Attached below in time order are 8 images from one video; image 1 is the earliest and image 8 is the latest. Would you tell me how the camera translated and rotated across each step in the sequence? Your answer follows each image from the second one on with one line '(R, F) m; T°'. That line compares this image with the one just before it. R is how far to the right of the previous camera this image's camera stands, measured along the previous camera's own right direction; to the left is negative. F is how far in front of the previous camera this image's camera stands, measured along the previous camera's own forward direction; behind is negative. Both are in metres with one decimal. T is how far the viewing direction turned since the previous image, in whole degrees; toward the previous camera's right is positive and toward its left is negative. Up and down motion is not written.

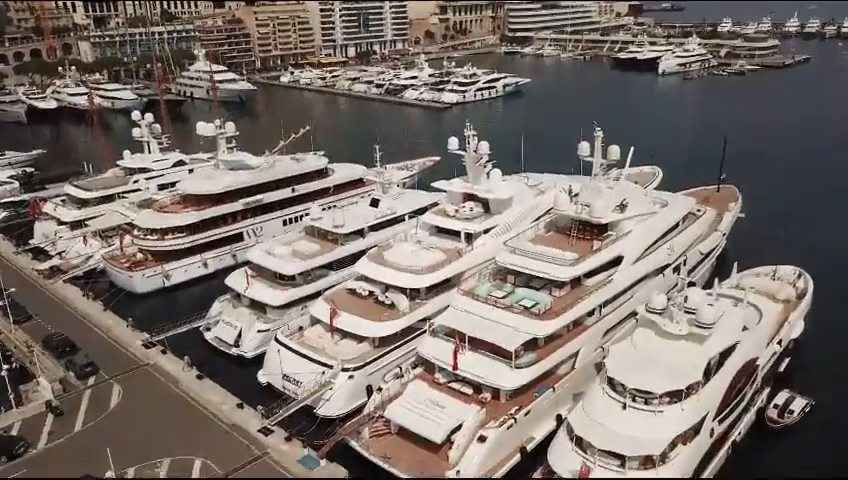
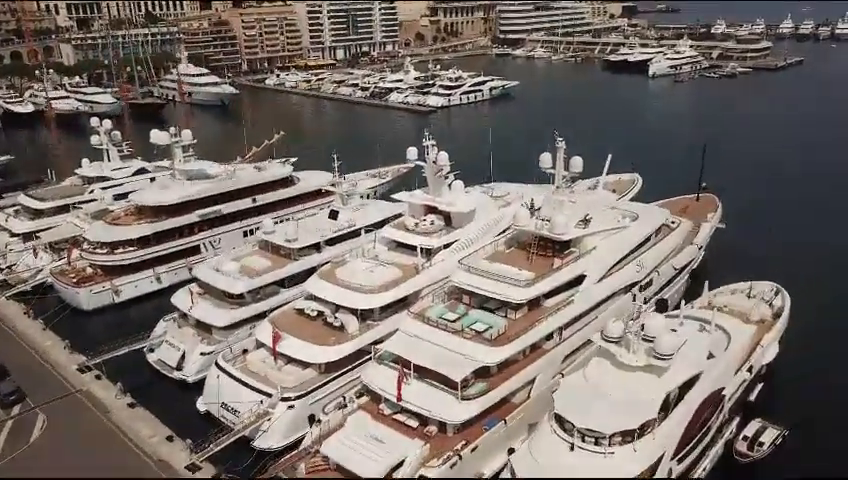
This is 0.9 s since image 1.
(+1.4, +1.4) m; 0°
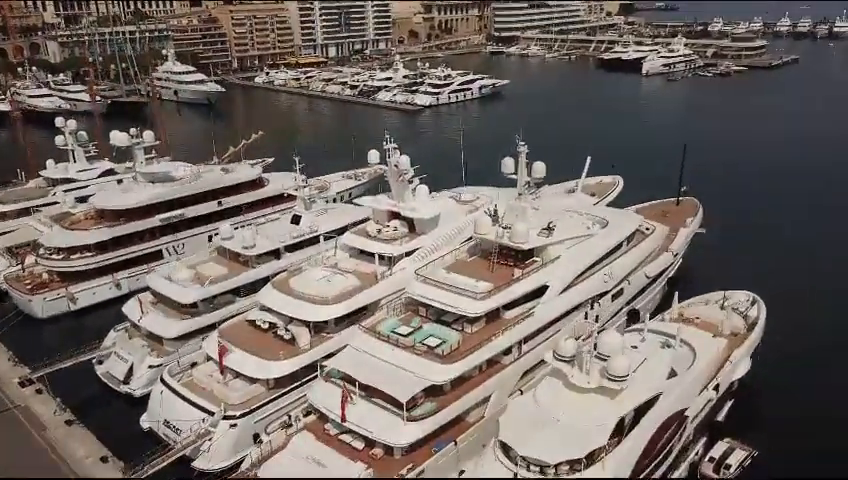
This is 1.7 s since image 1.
(+1.3, +1.0) m; 0°
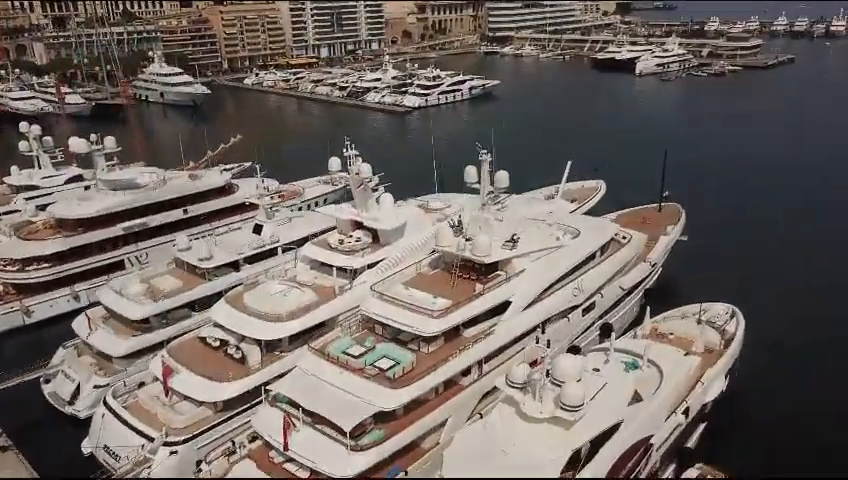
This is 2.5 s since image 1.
(+1.2, +1.1) m; 0°
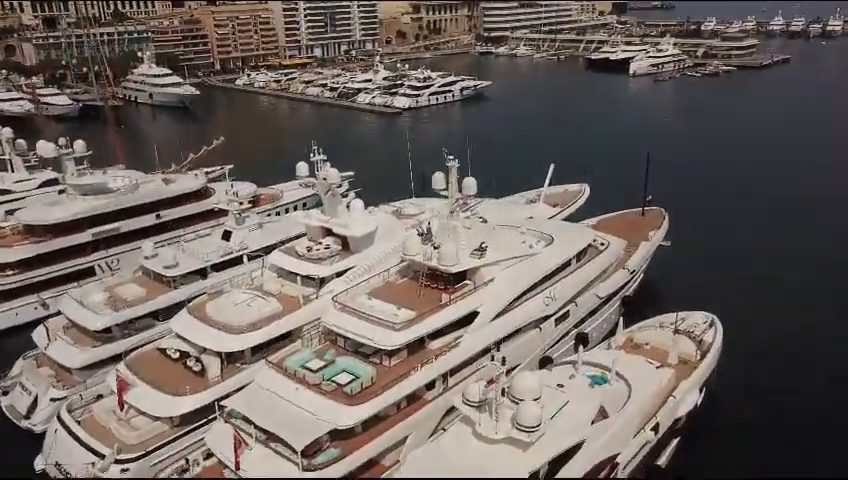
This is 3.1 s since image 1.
(+0.9, +0.6) m; 0°
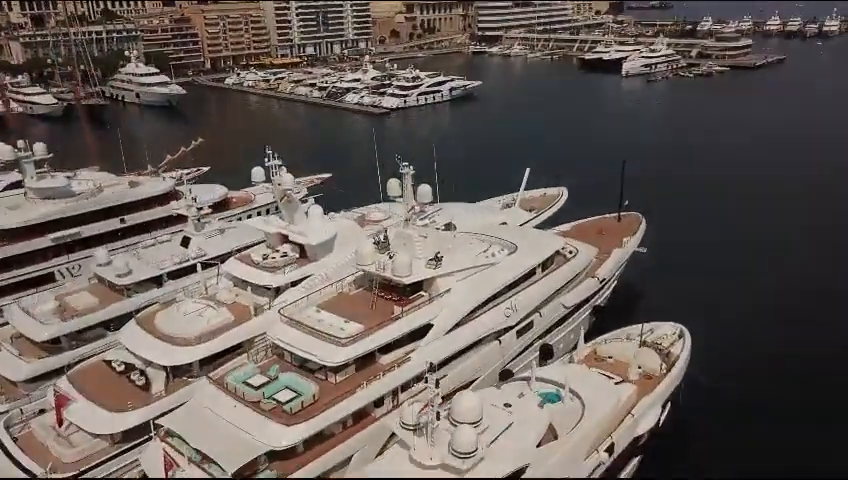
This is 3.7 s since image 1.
(+1.2, +0.7) m; 0°
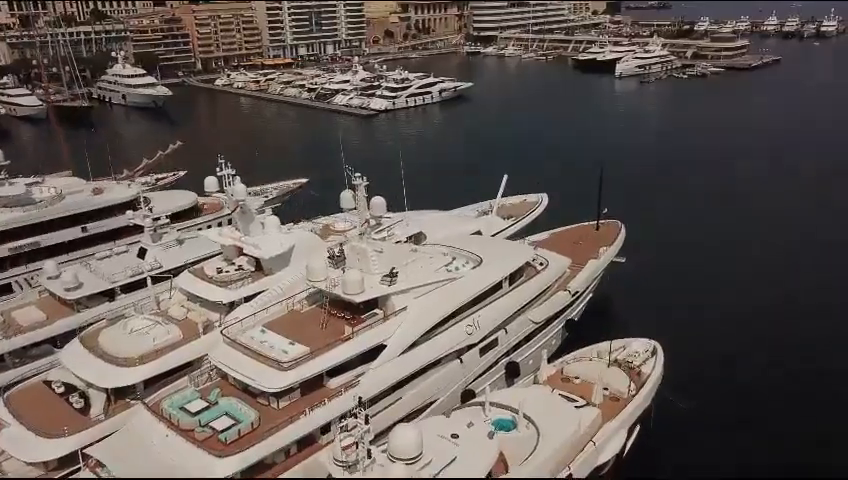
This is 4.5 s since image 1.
(+1.1, +1.0) m; 0°
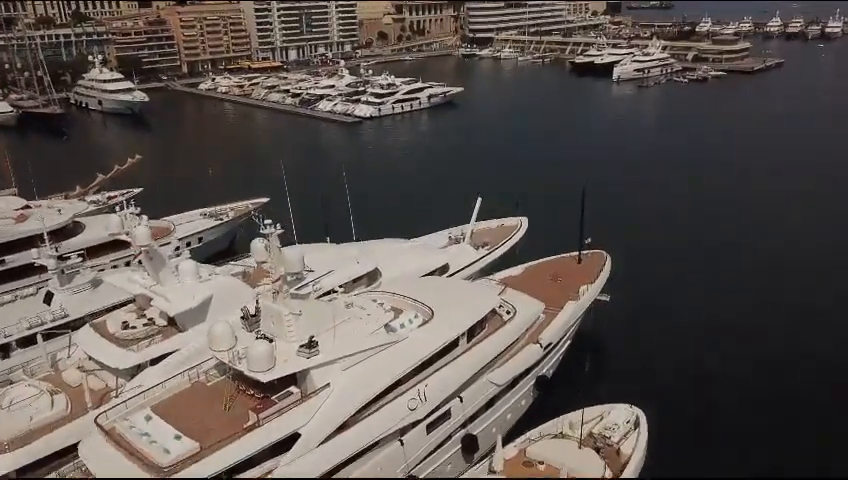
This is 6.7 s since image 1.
(+1.5, +3.2) m; 0°
